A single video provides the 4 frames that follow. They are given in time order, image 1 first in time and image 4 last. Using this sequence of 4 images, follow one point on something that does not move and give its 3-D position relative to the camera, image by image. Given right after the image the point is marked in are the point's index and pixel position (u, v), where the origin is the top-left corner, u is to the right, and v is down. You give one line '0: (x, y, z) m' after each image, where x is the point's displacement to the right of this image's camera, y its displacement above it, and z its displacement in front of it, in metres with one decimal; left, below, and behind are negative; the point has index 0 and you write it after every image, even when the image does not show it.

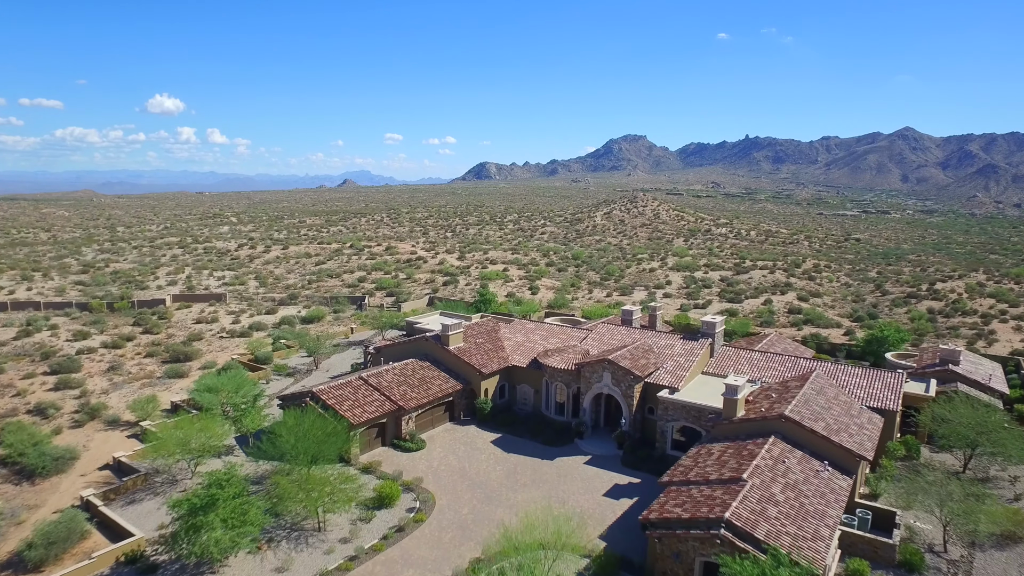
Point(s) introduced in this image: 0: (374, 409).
0: (-4.0, -3.5, +19.0) m
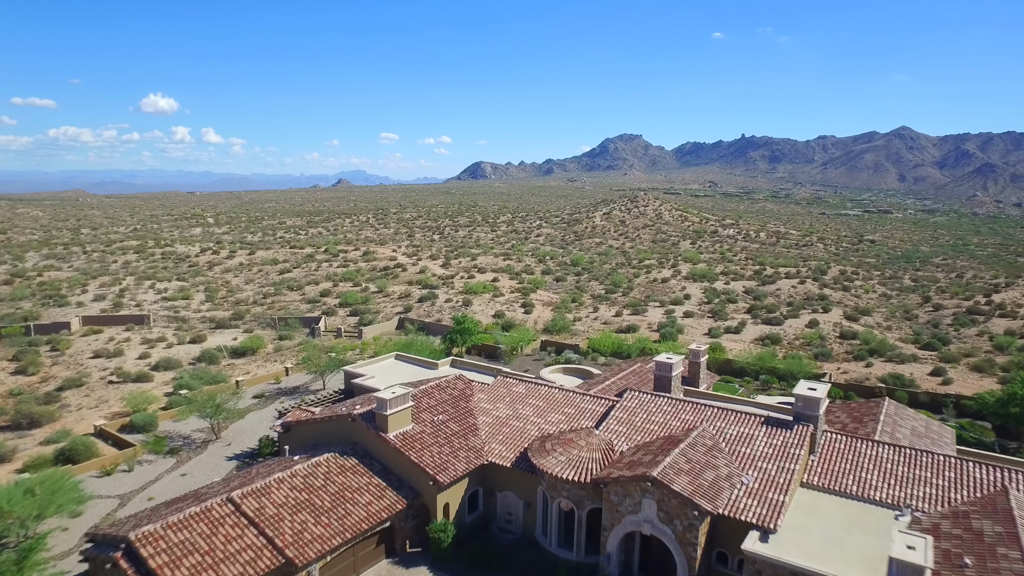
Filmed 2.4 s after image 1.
0: (-4.4, -4.5, +10.7) m
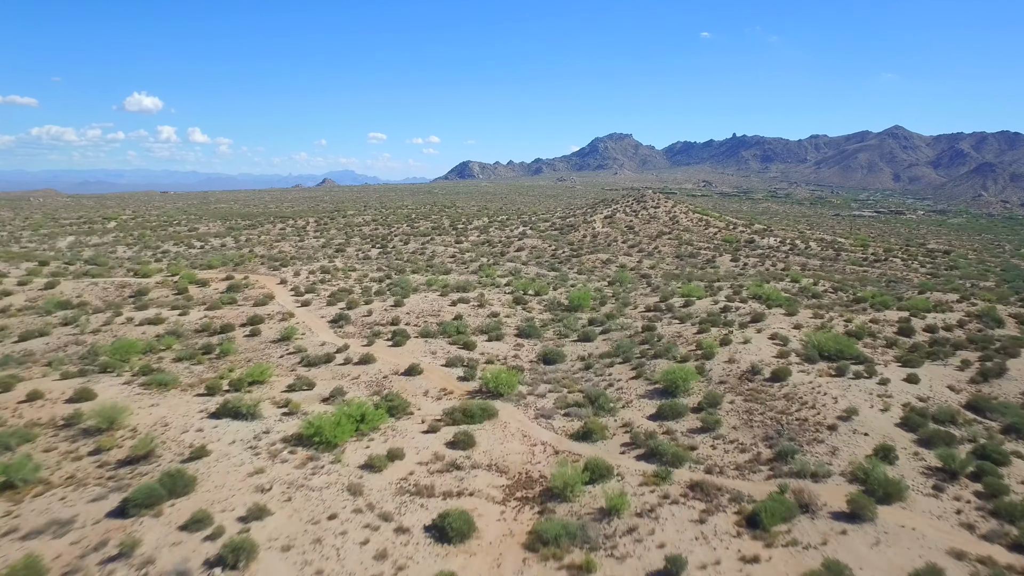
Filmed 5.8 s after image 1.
0: (-6.1, -8.3, -17.8) m
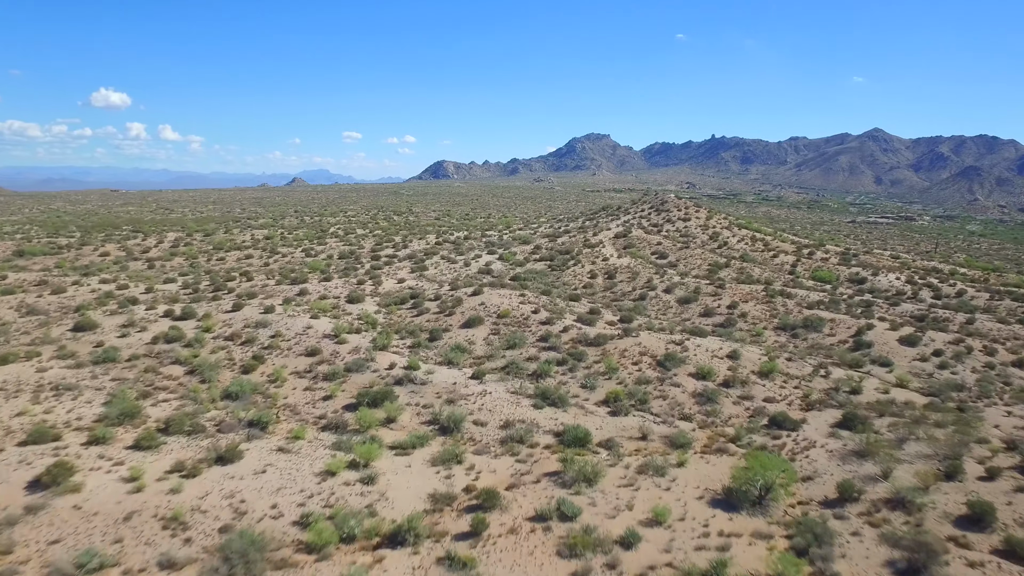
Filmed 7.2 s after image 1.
0: (-5.8, -14.3, -56.3) m
